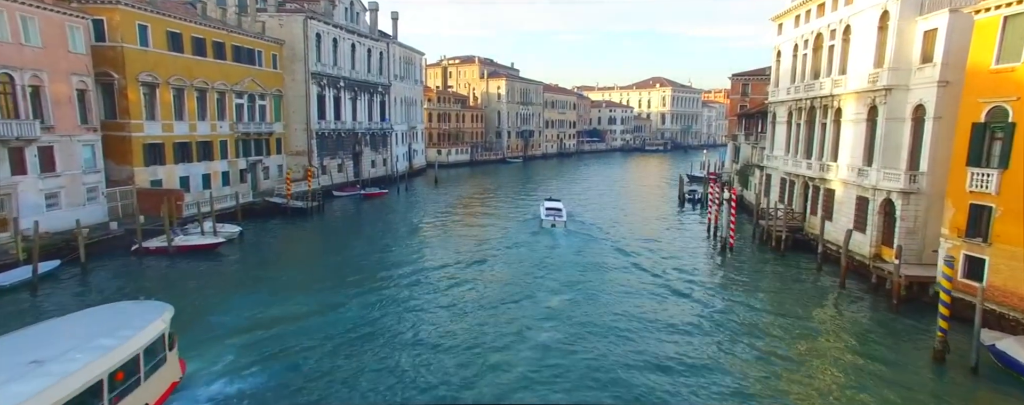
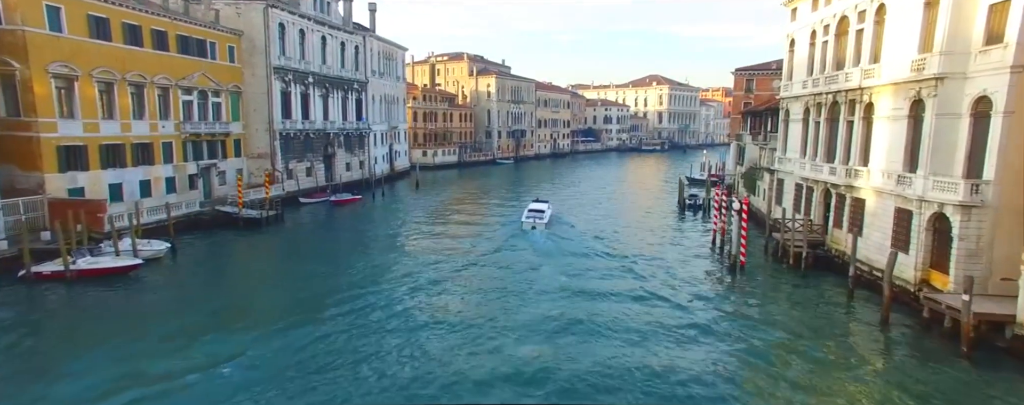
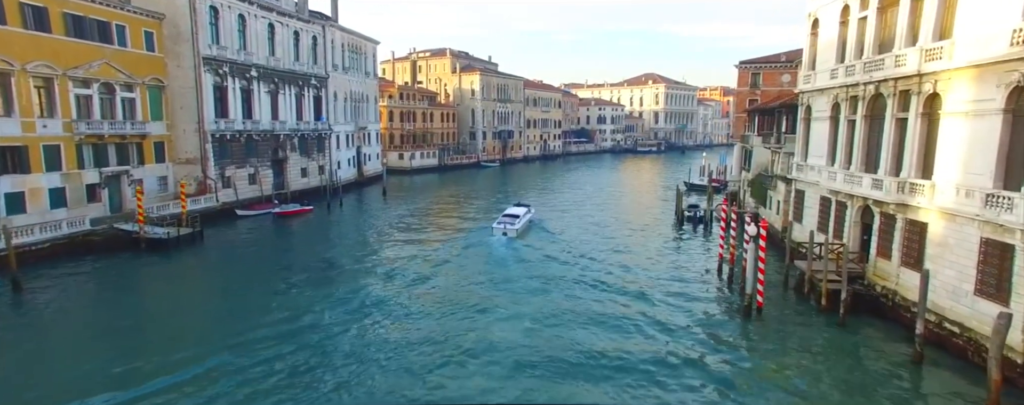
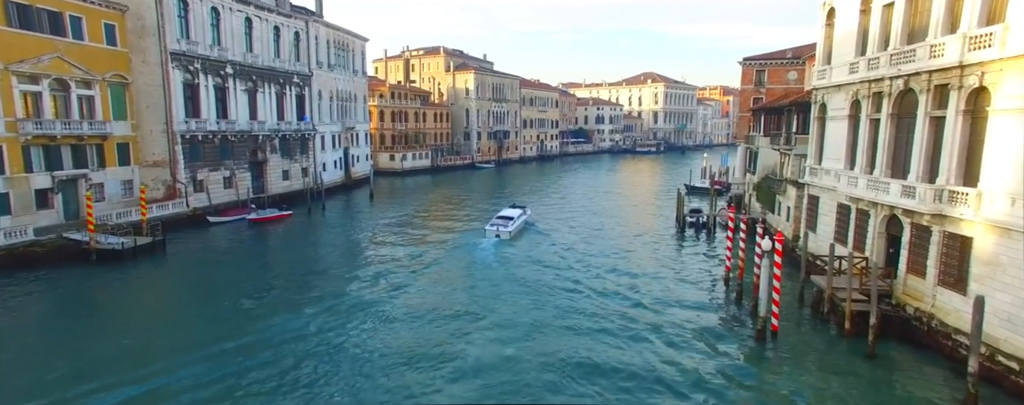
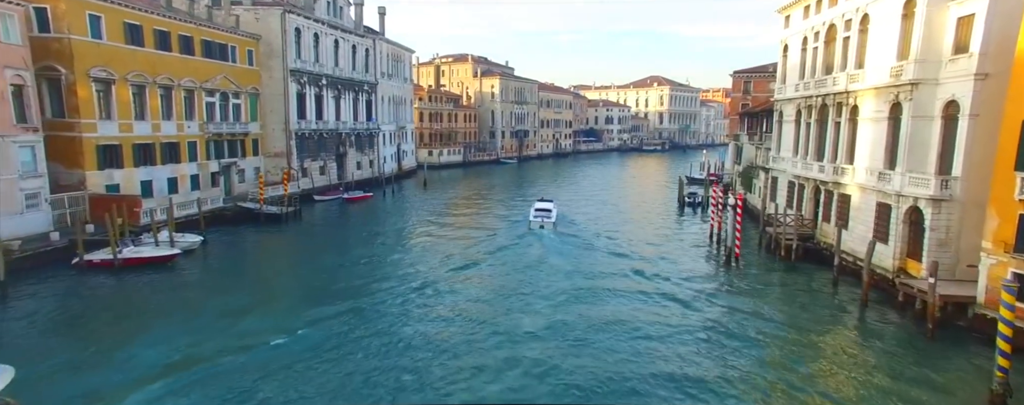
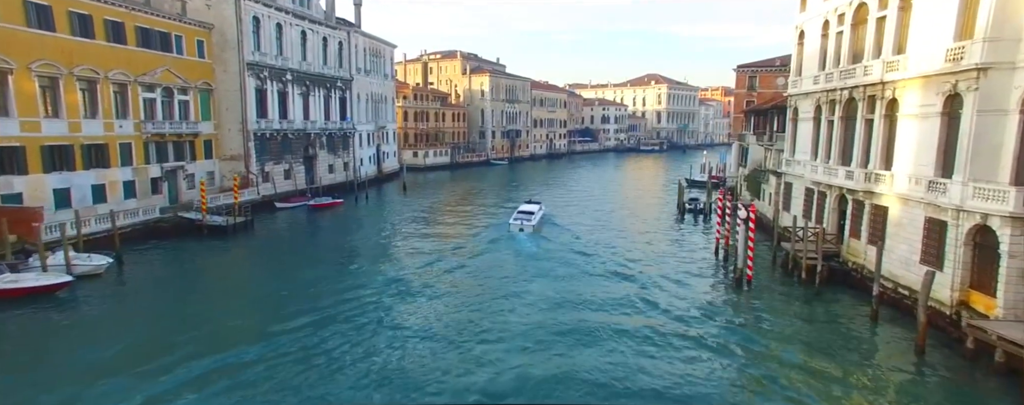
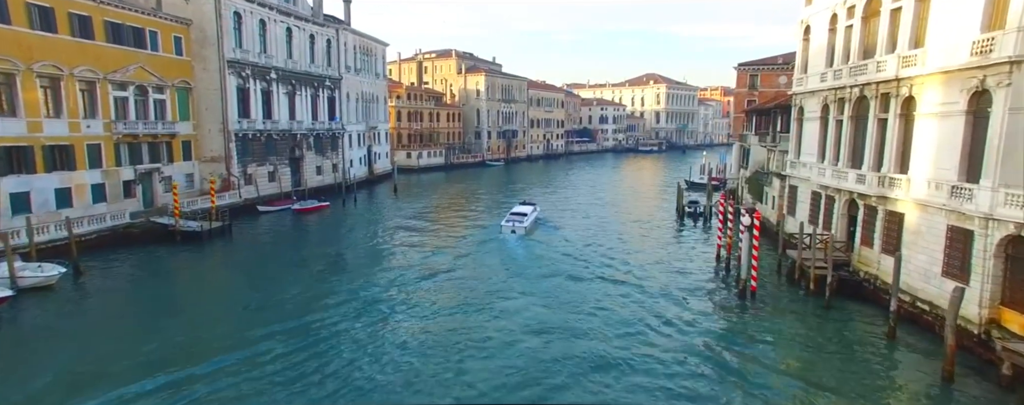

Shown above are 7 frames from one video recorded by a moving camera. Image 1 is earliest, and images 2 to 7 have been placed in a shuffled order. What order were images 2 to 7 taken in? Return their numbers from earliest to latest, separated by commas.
5, 2, 6, 7, 3, 4
